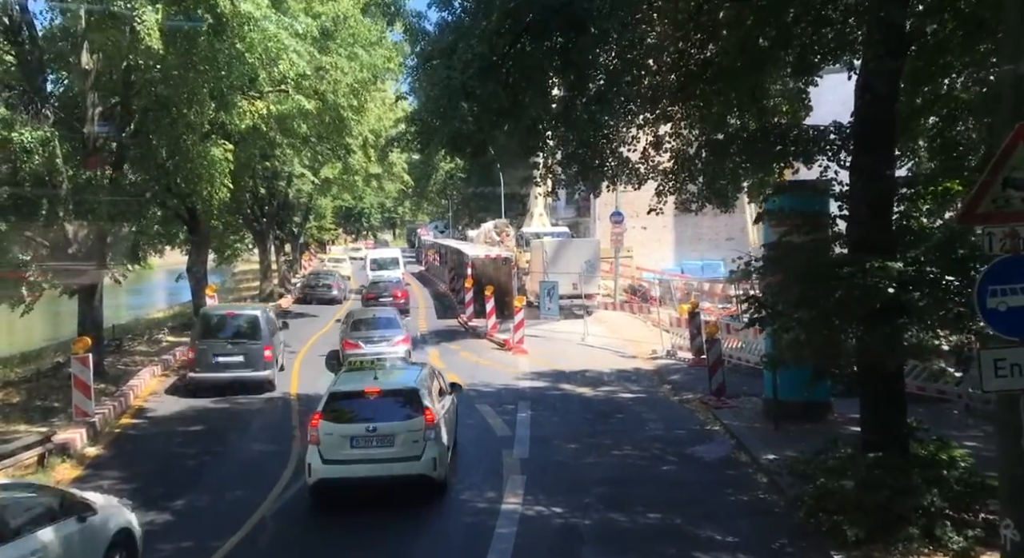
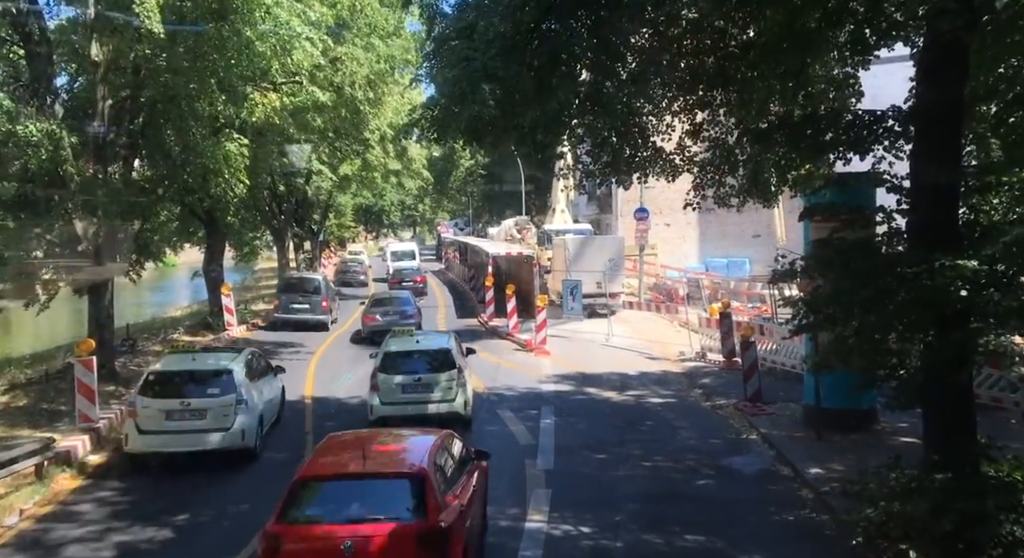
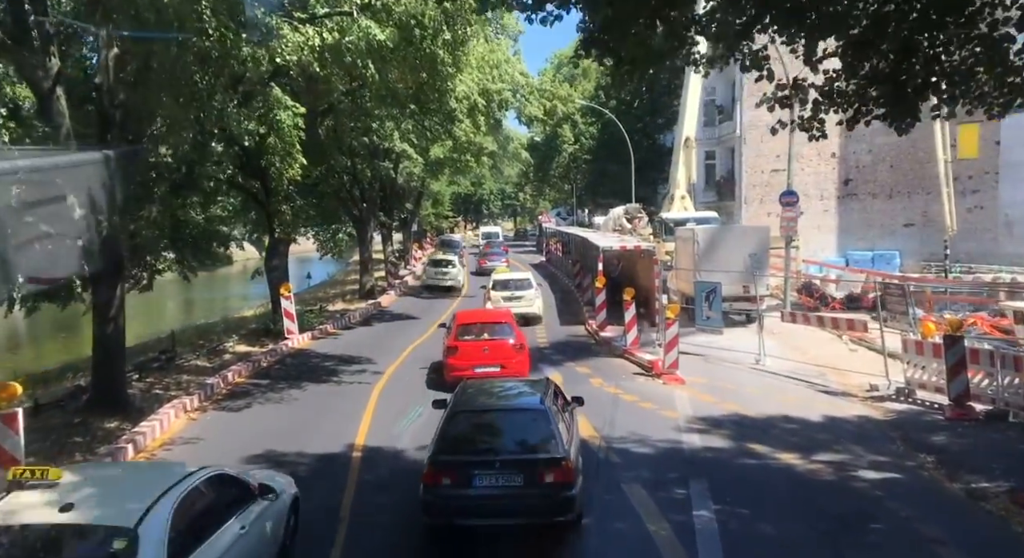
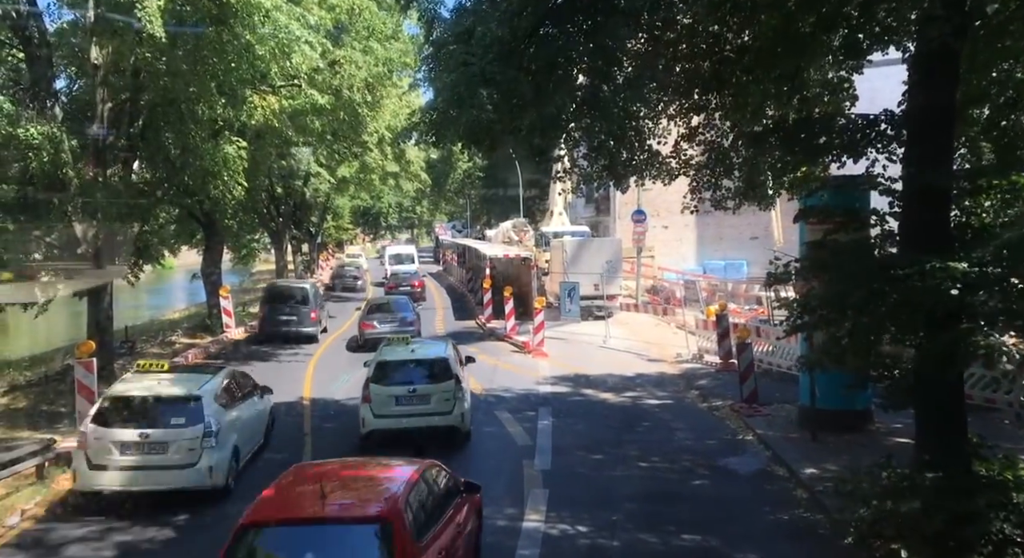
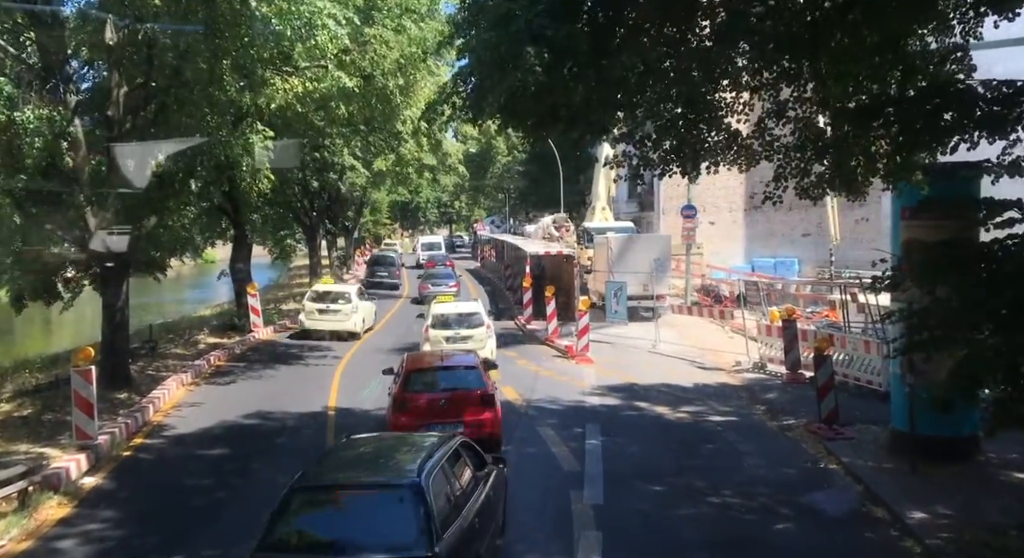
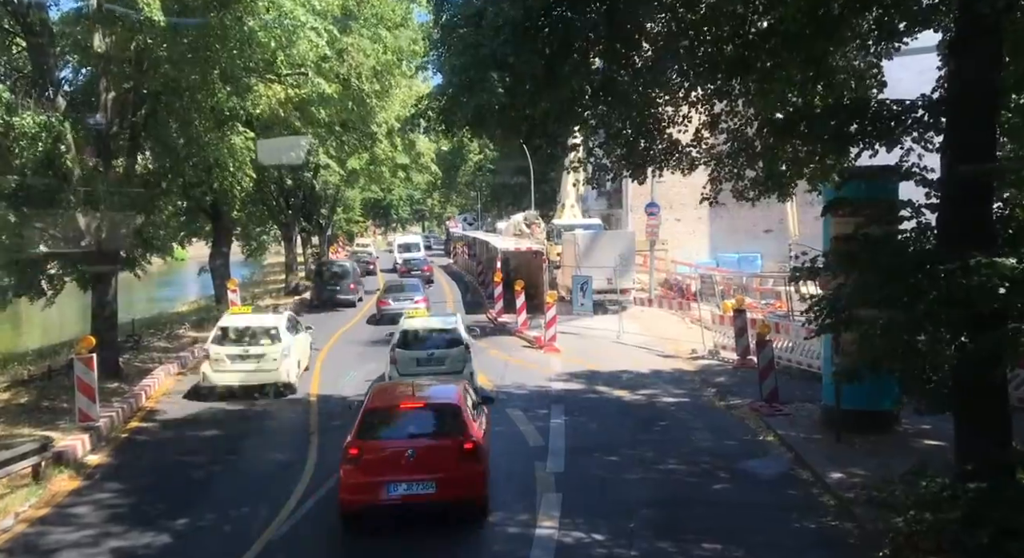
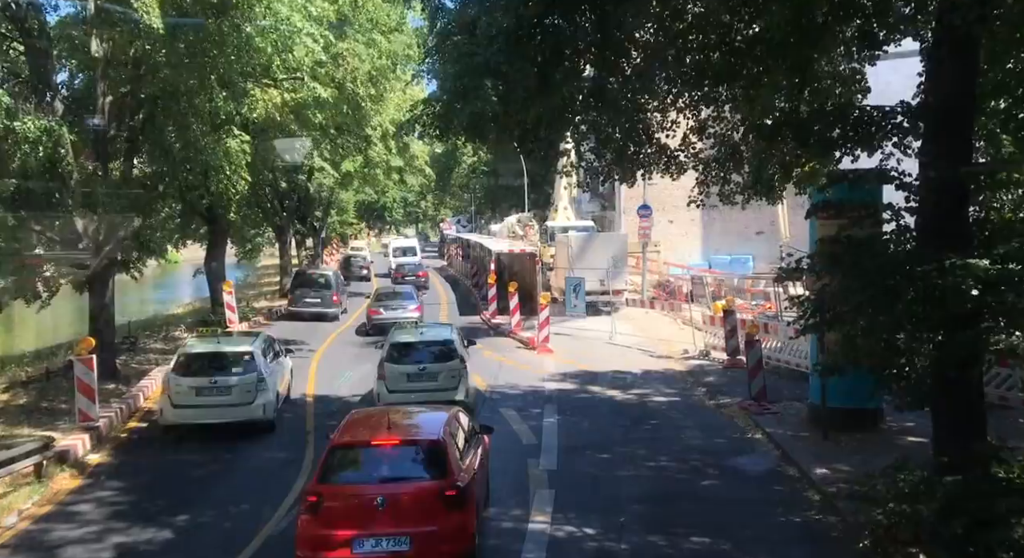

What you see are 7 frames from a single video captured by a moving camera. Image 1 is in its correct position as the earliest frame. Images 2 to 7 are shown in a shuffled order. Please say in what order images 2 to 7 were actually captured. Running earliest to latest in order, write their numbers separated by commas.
4, 2, 7, 6, 5, 3
